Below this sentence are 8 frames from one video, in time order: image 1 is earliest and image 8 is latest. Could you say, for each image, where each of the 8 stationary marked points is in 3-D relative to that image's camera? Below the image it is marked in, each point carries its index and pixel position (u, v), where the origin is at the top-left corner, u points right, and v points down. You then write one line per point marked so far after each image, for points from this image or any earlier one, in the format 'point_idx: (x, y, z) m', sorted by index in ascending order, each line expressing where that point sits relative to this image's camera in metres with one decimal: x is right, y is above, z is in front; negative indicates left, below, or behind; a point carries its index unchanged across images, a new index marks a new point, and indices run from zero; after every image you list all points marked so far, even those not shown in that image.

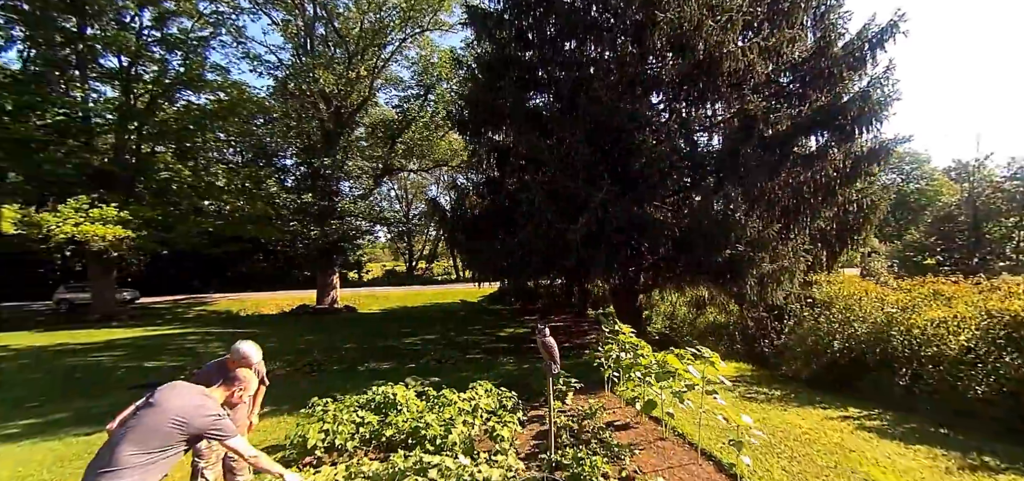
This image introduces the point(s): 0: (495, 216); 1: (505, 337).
0: (-0.3, +0.4, +8.5) m
1: (-0.1, -2.2, +11.4) m
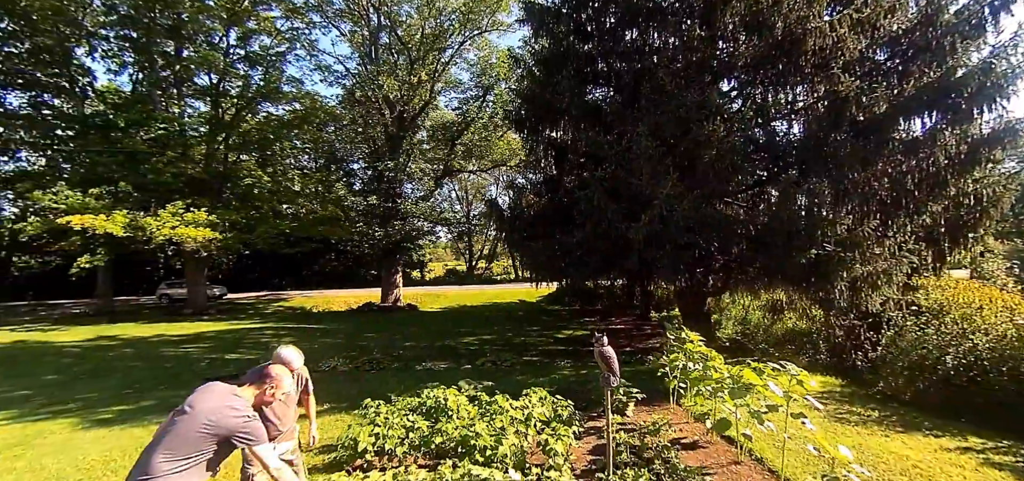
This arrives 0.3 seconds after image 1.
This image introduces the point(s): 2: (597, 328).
0: (+0.6, +0.4, +8.3) m
1: (+1.2, -2.2, +11.1) m
2: (+2.1, -2.1, +12.2) m
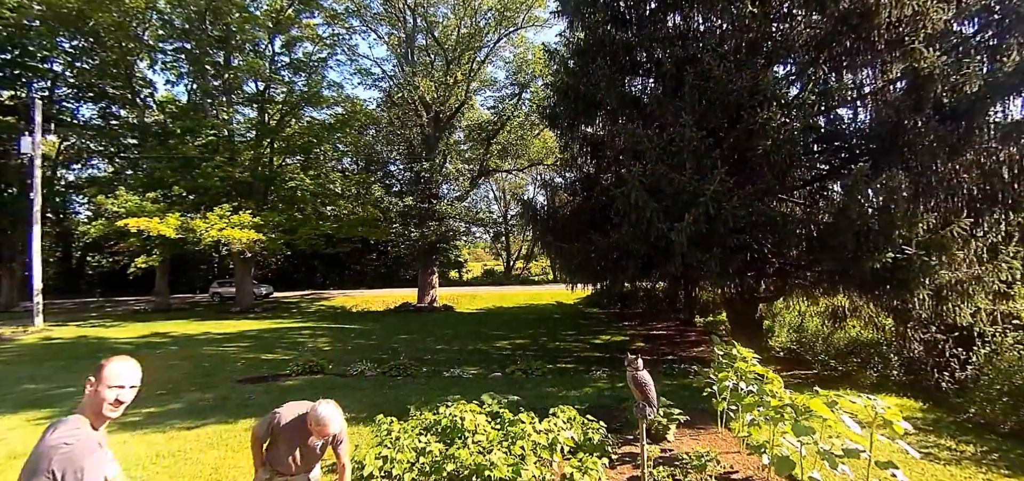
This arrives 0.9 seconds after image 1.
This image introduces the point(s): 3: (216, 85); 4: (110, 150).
0: (+1.2, +0.4, +7.8) m
1: (+1.9, -2.2, +10.5) m
2: (+2.9, -2.2, +11.6) m
3: (-11.6, +6.1, +19.9) m
4: (-15.5, +3.5, +19.9) m
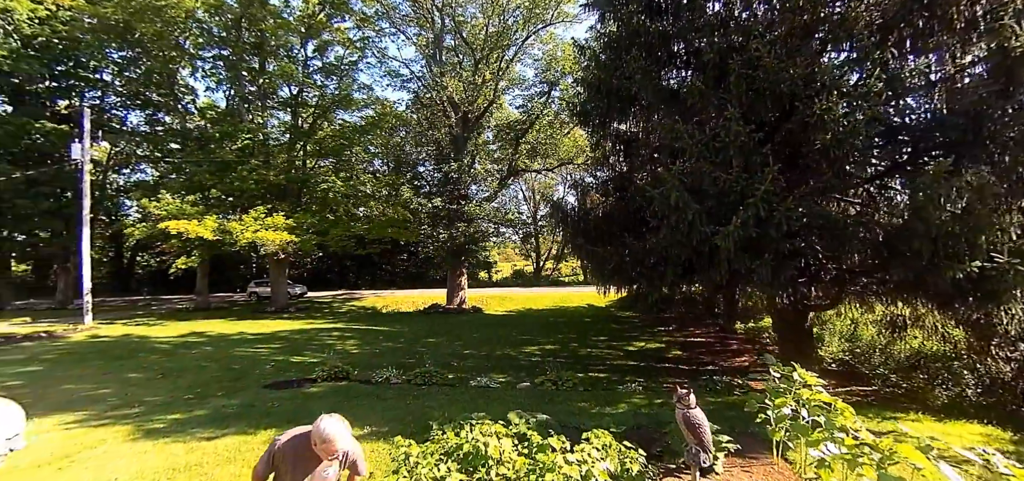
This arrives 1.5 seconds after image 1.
0: (+1.6, +0.4, +7.4) m
1: (+2.5, -2.2, +10.1) m
2: (+3.6, -2.2, +11.1) m
3: (-10.5, +6.0, +20.2) m
4: (-14.3, +3.5, +20.5) m
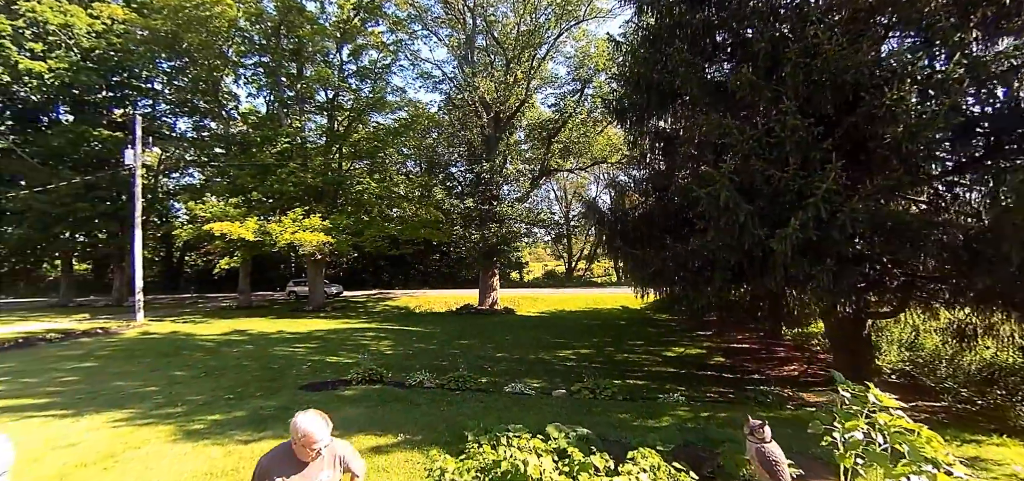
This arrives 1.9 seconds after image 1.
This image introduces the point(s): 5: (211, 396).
0: (+2.1, +0.3, +7.1) m
1: (+3.2, -2.3, +9.7) m
2: (+4.3, -2.2, +10.6) m
3: (-9.1, +5.9, +20.6) m
4: (-13.0, +3.4, +21.1) m
5: (-3.9, -2.0, +6.5) m
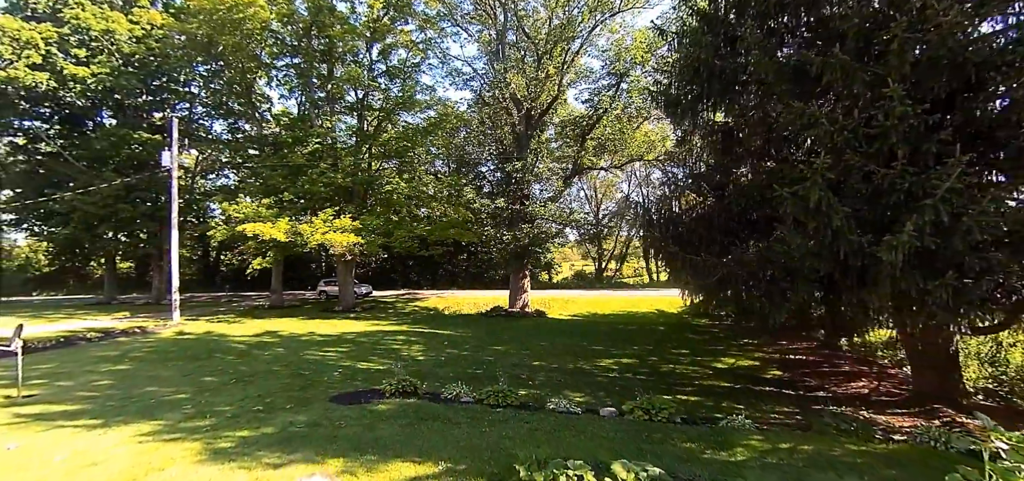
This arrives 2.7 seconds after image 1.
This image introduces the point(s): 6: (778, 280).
0: (+2.6, +0.3, +6.4) m
1: (+3.9, -2.3, +9.0) m
2: (+5.1, -2.3, +9.9) m
3: (-7.9, +5.9, +20.5) m
4: (-11.7, +3.4, +21.2) m
5: (-3.4, -2.1, +6.2) m
6: (+2.9, -0.4, +5.5) m
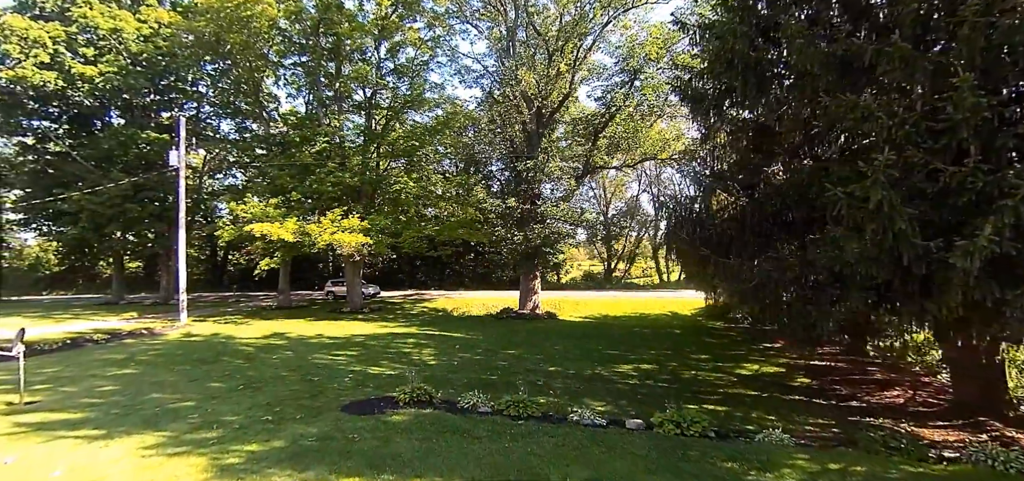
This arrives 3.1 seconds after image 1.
0: (+2.9, +0.2, +6.1) m
1: (+4.1, -2.3, +8.7) m
2: (+5.4, -2.3, +9.5) m
3: (-7.5, +5.9, +20.3) m
4: (-11.3, +3.4, +21.1) m
5: (-3.1, -2.1, +6.0) m
6: (+3.1, -0.4, +5.2) m
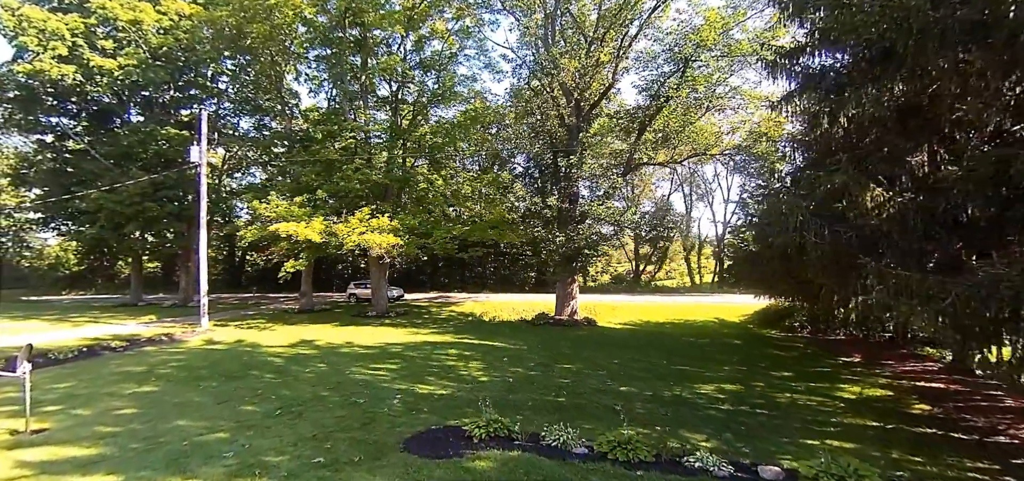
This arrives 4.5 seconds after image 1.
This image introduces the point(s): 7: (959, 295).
0: (+3.9, +0.2, +4.9) m
1: (+5.2, -2.4, +7.4) m
2: (+6.4, -2.3, +8.3) m
3: (-6.1, +5.9, +19.3) m
4: (-9.9, +3.4, +20.2) m
5: (-2.1, -2.1, +4.9) m
6: (+4.1, -0.5, +4.0) m
7: (+3.7, -0.4, +4.4) m
